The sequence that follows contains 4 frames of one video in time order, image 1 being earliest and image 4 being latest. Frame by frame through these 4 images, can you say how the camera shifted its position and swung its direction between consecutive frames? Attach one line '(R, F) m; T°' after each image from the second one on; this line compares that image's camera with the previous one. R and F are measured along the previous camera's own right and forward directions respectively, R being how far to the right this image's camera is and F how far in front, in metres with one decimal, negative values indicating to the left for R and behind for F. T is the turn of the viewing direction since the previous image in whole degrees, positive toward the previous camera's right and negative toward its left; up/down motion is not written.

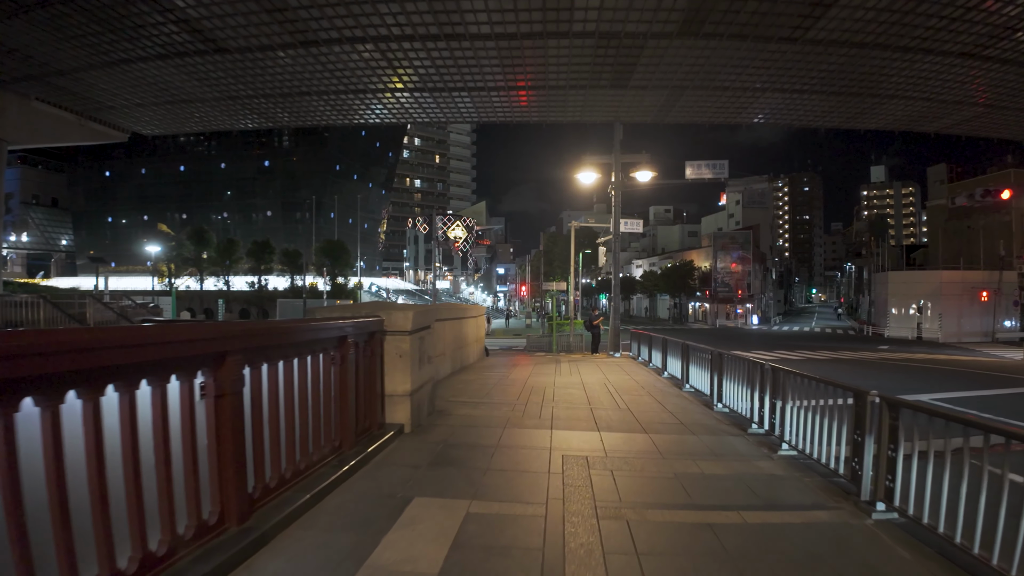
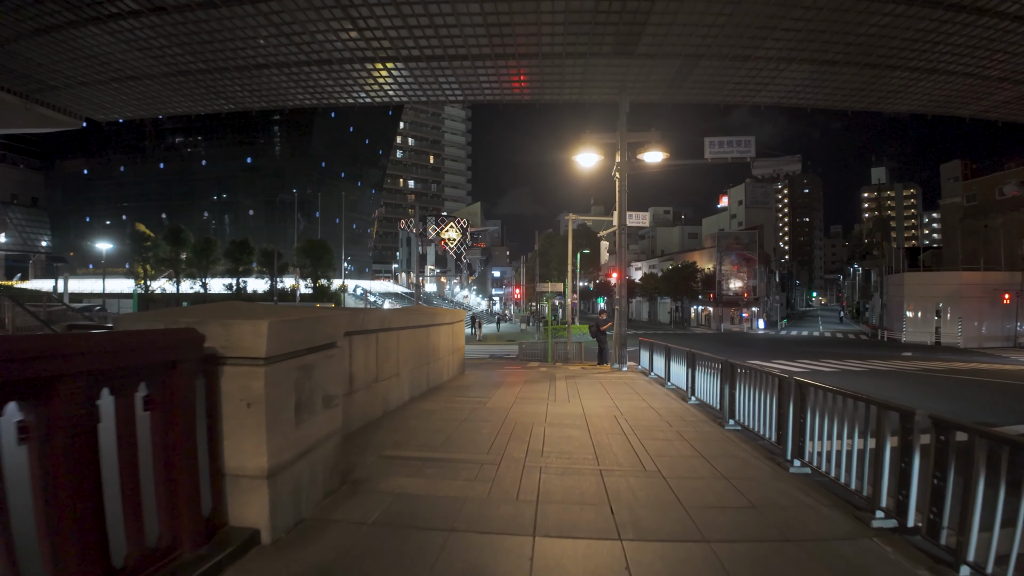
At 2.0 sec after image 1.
(+0.1, +1.3) m; 0°
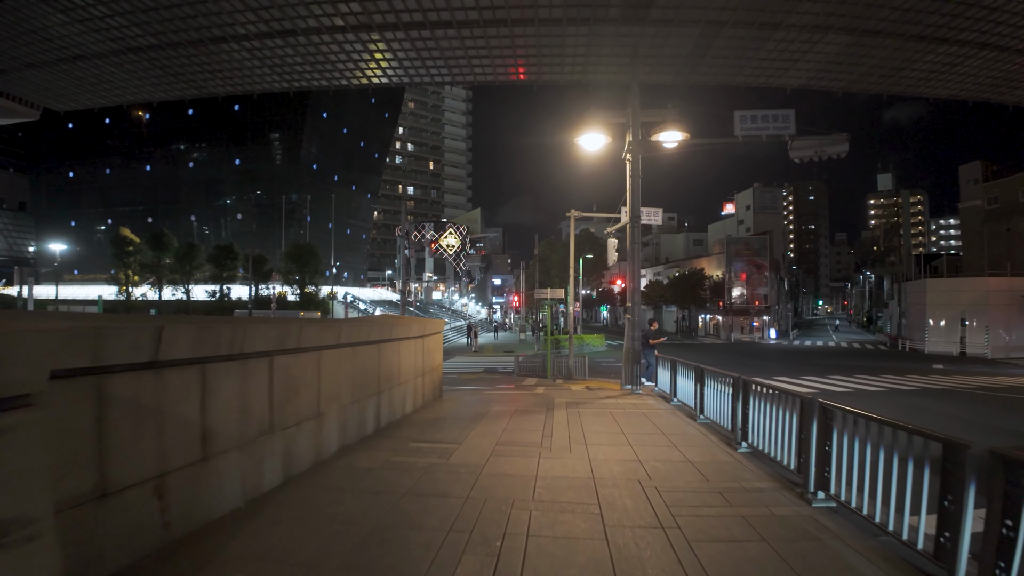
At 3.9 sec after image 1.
(+0.1, +1.2) m; 0°
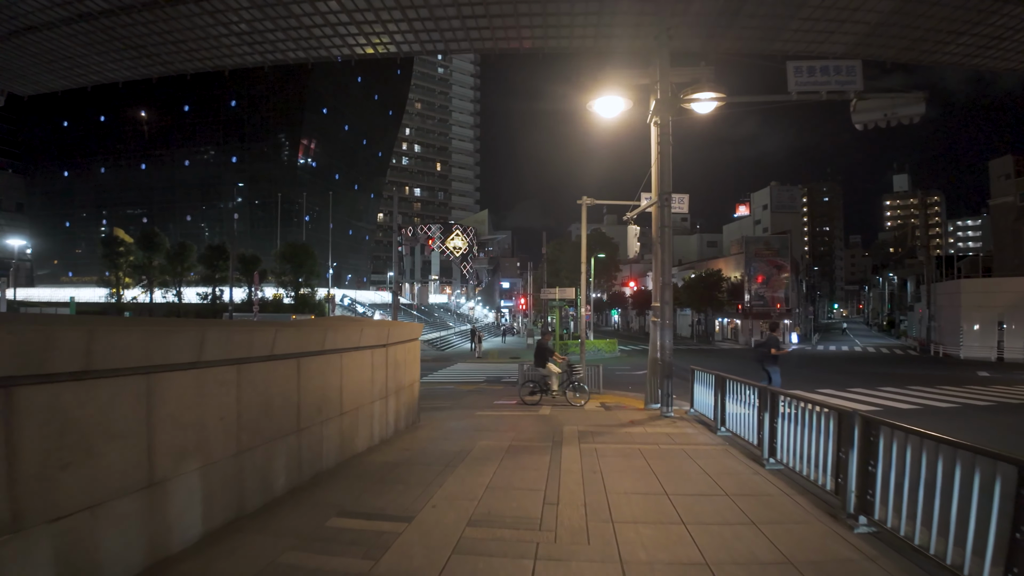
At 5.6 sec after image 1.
(+0.1, +1.1) m; -1°
